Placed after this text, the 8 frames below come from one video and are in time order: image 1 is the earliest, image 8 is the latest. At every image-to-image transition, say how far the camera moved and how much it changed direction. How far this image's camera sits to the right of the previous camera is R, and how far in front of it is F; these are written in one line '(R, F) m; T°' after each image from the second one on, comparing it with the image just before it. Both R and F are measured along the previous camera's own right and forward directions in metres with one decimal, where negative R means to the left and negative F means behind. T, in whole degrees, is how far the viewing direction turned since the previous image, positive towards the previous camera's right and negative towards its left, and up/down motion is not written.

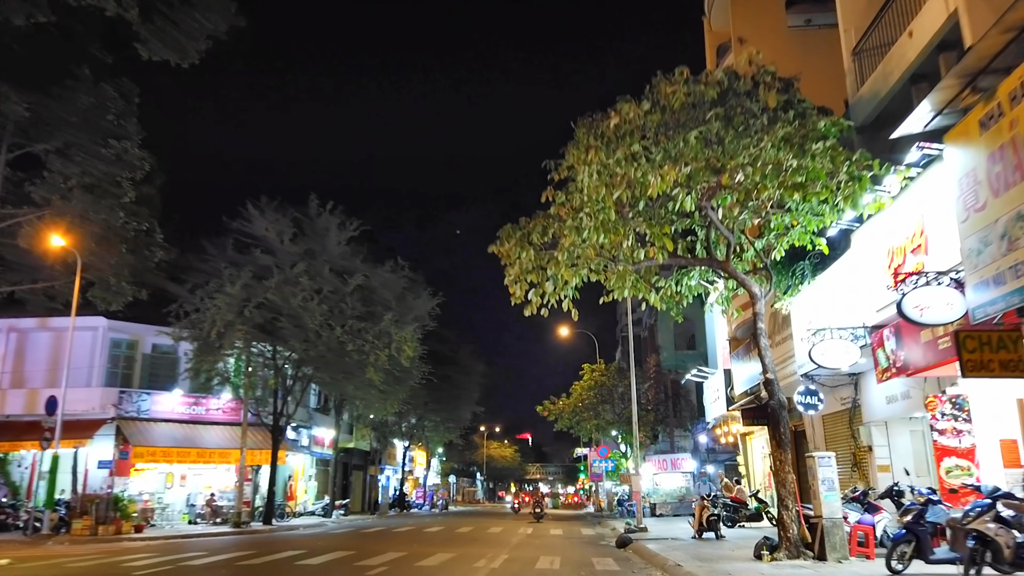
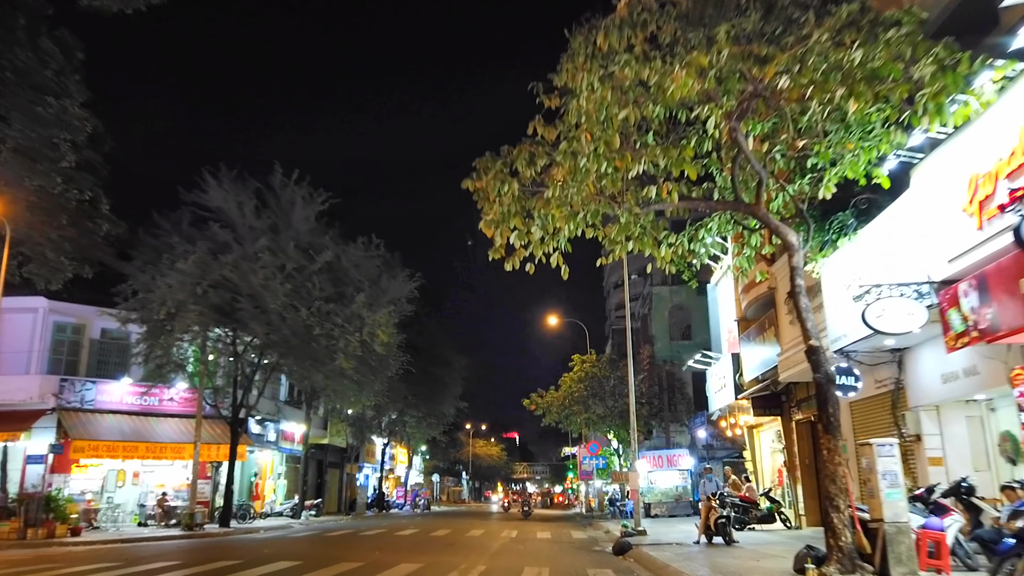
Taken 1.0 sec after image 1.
(+0.1, +2.6) m; +1°
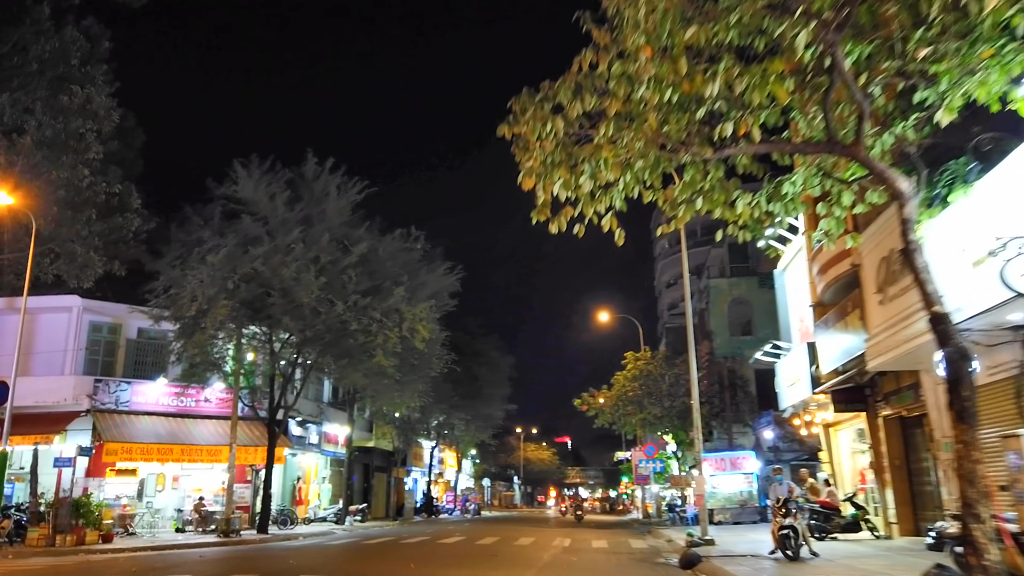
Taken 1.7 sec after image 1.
(0.0, +1.7) m; -4°
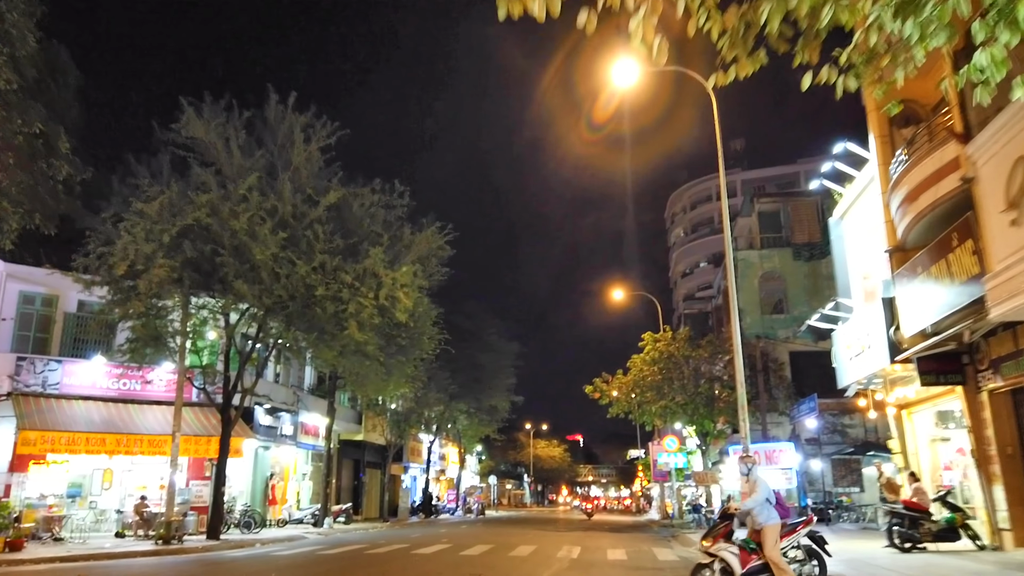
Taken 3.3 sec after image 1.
(+0.4, +4.1) m; -1°
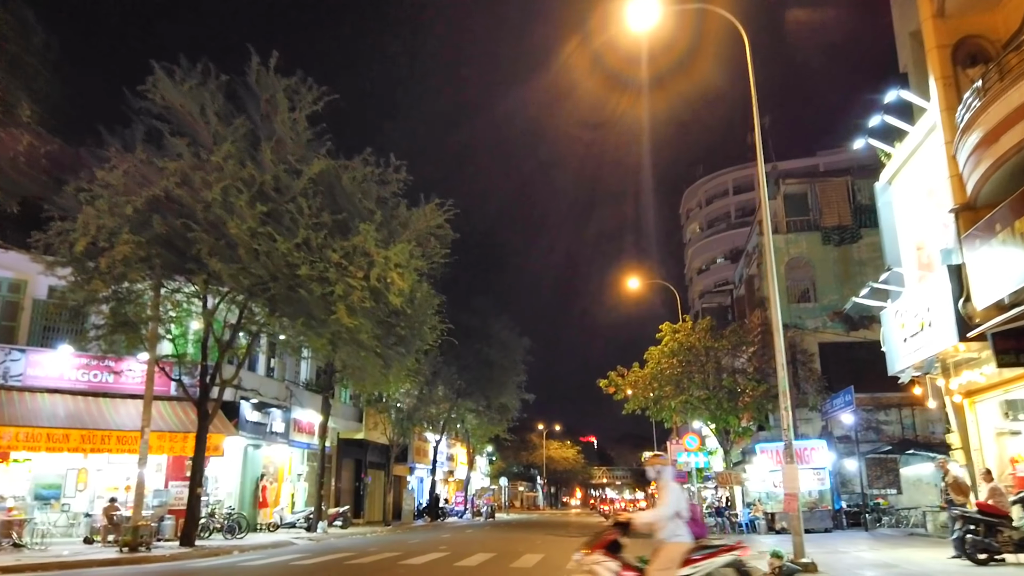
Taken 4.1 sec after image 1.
(+0.2, +2.1) m; -1°
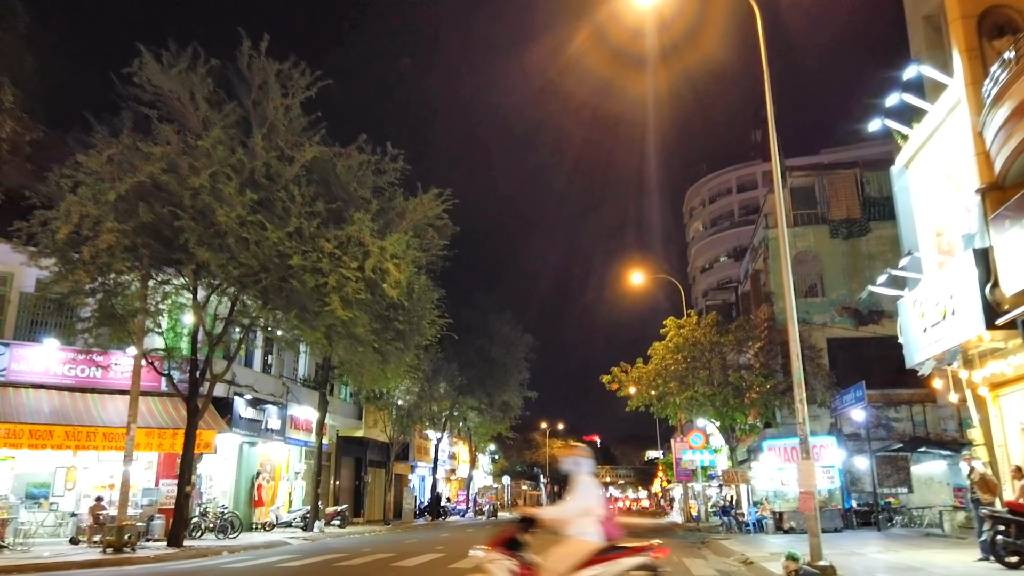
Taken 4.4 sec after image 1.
(+0.1, +0.7) m; 0°
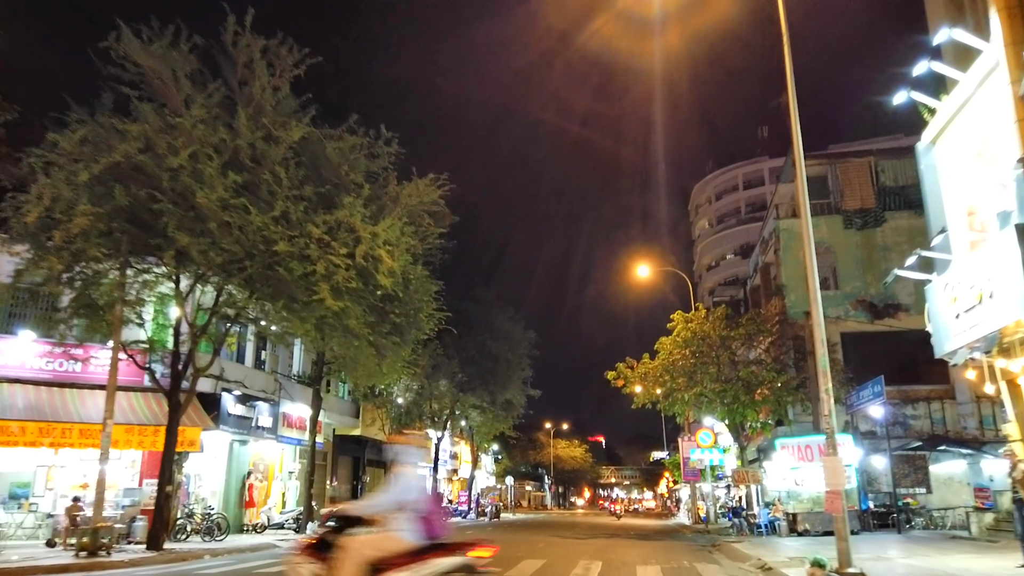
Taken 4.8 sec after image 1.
(+0.1, +1.0) m; 0°
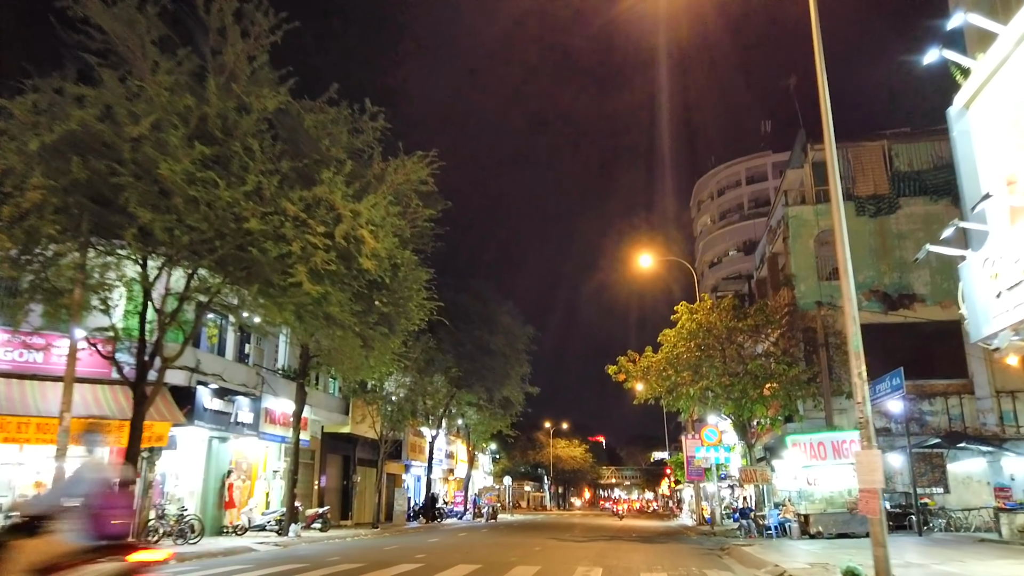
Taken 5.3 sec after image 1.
(+0.2, +1.3) m; 0°
